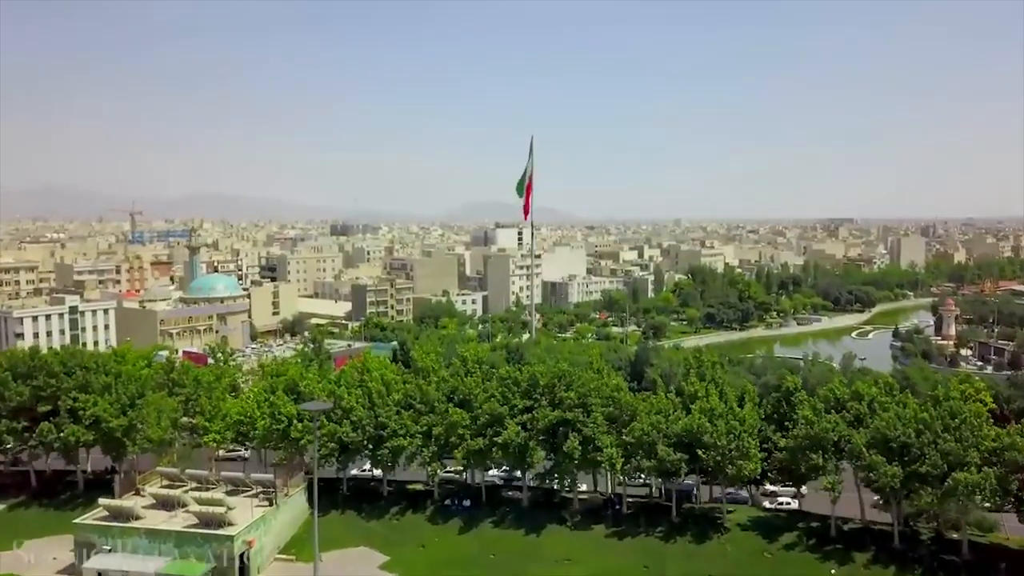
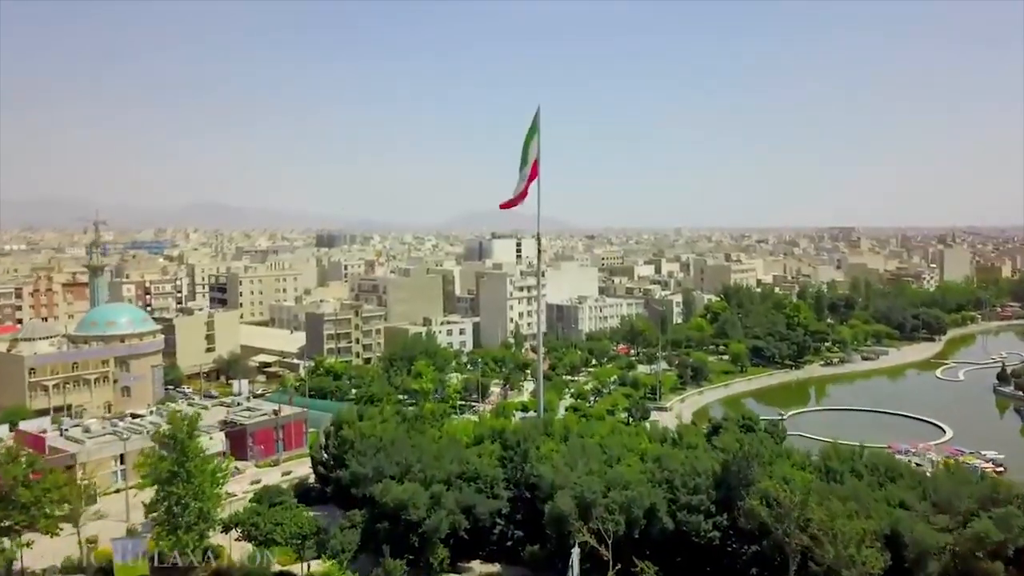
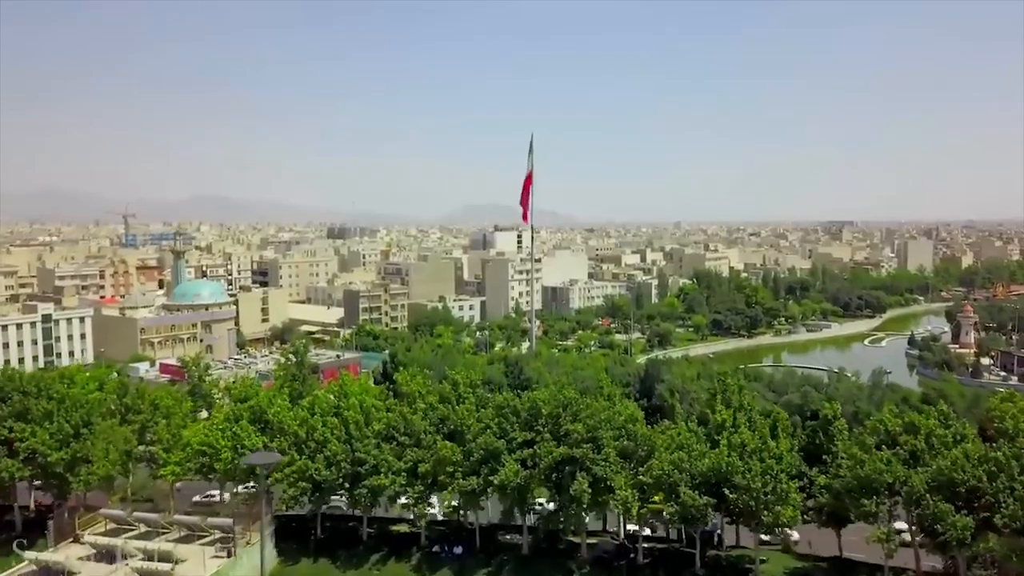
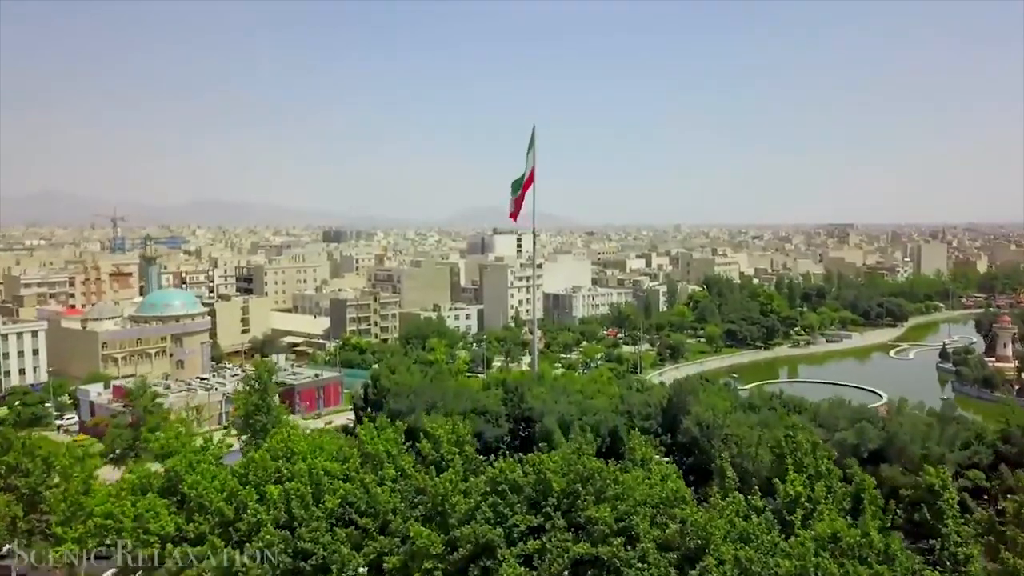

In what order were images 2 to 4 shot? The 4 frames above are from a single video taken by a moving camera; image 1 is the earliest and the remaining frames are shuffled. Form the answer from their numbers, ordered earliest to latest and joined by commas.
3, 4, 2
